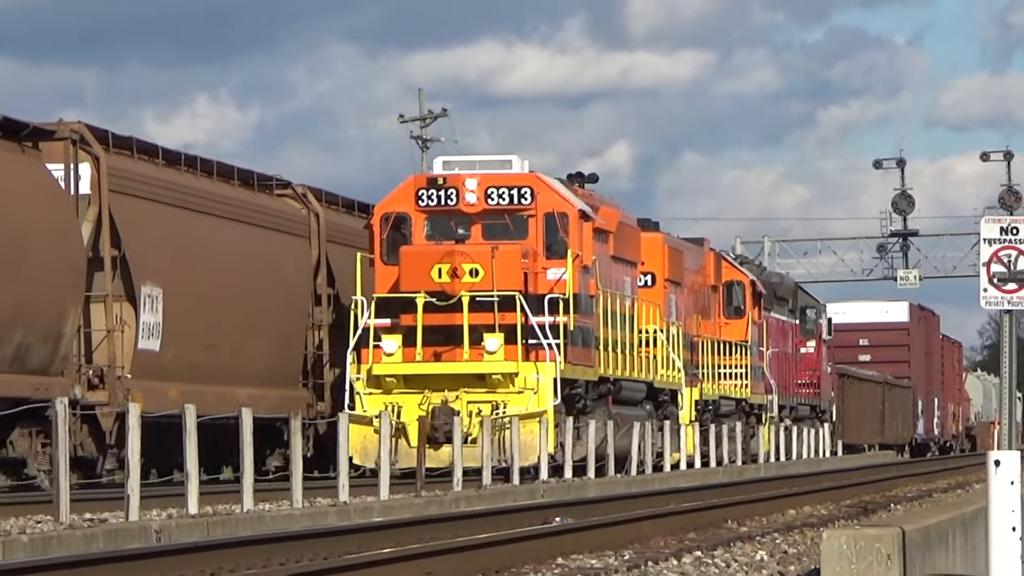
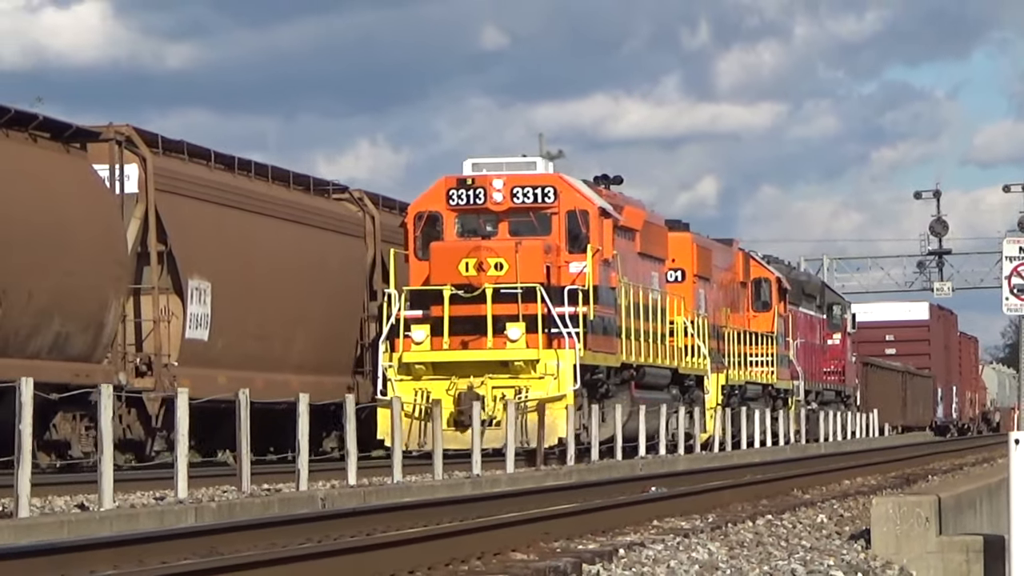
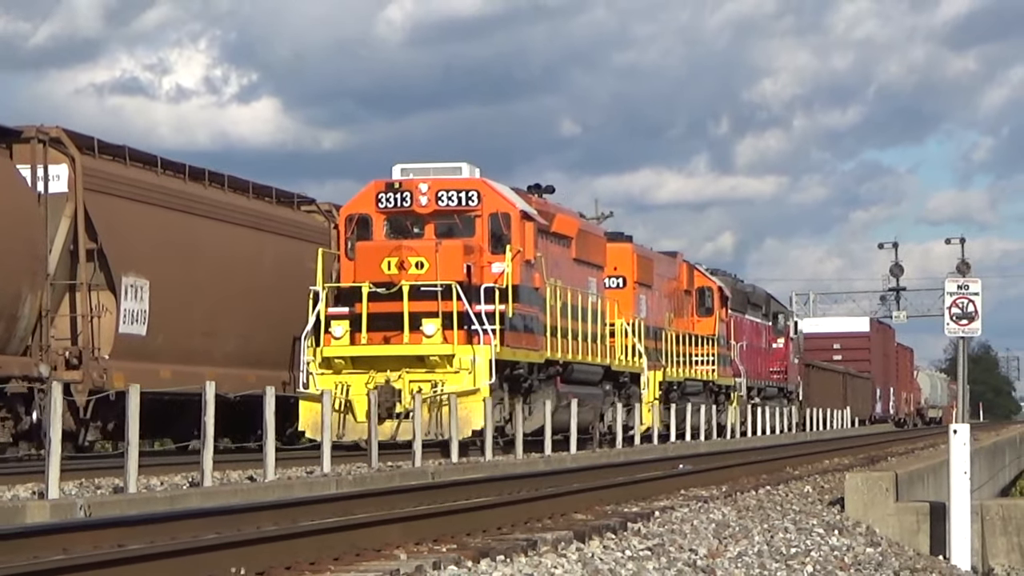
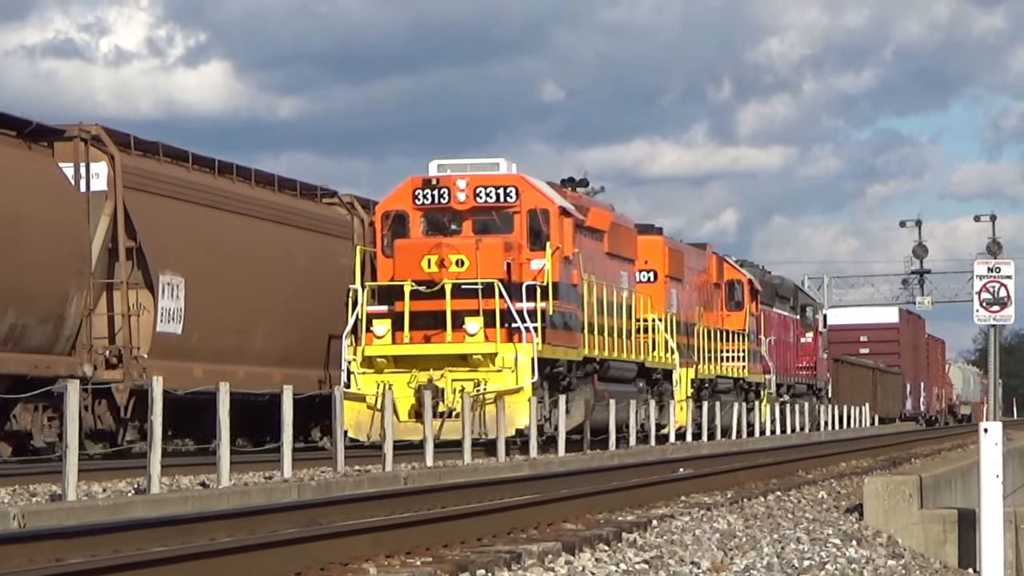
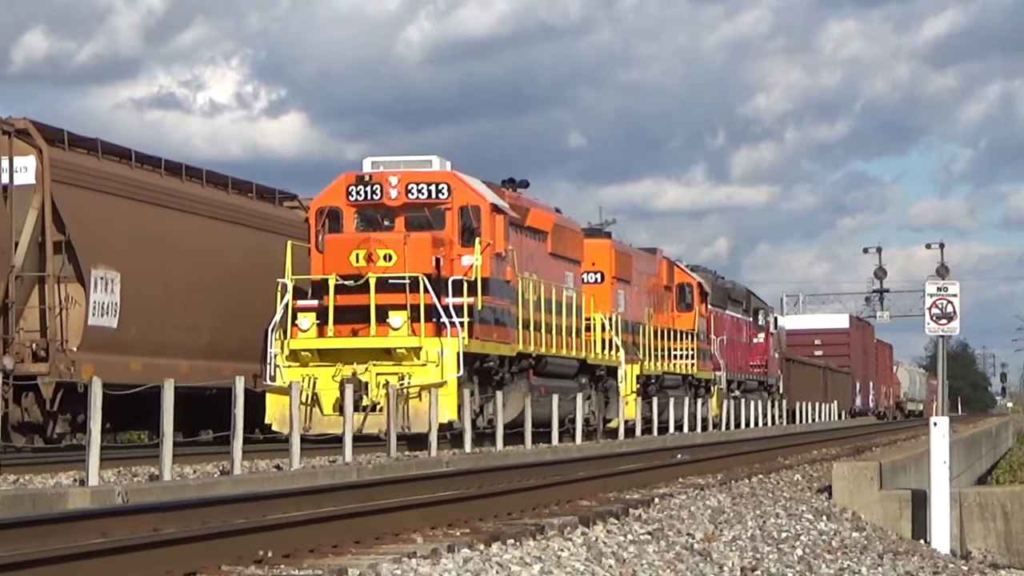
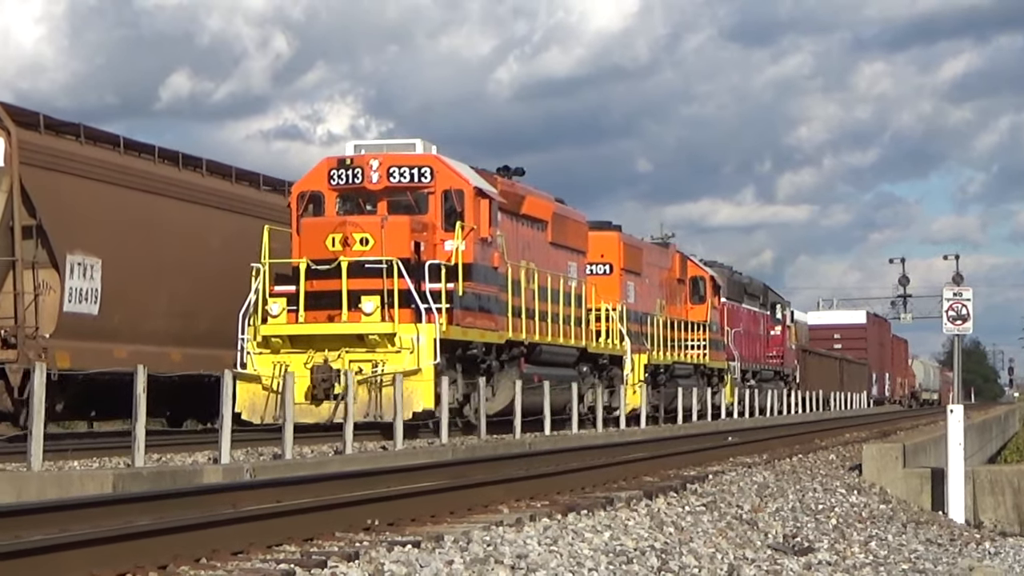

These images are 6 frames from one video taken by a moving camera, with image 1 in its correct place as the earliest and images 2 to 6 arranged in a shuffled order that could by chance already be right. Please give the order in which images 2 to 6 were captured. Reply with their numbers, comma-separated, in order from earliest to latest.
2, 4, 3, 5, 6
